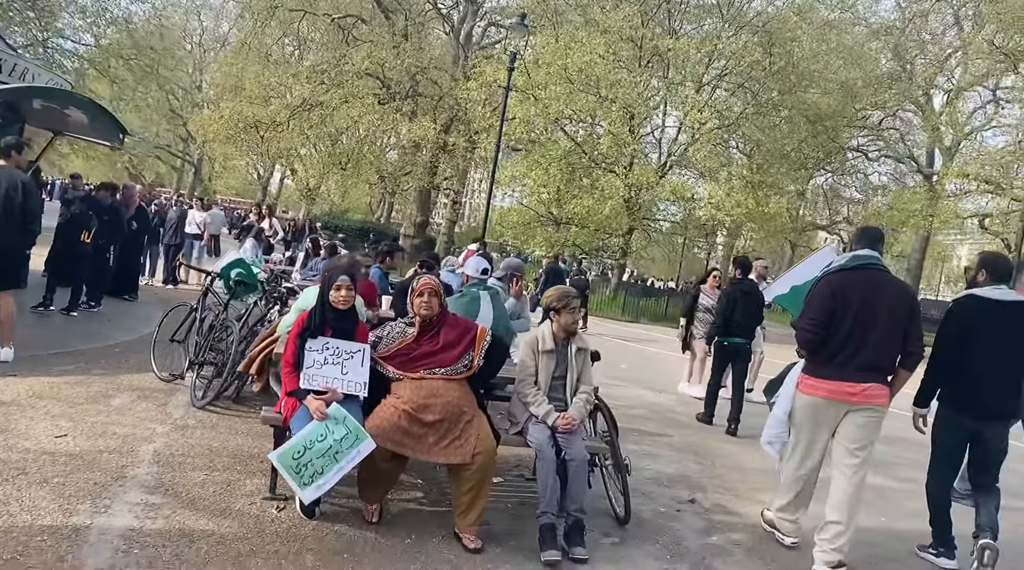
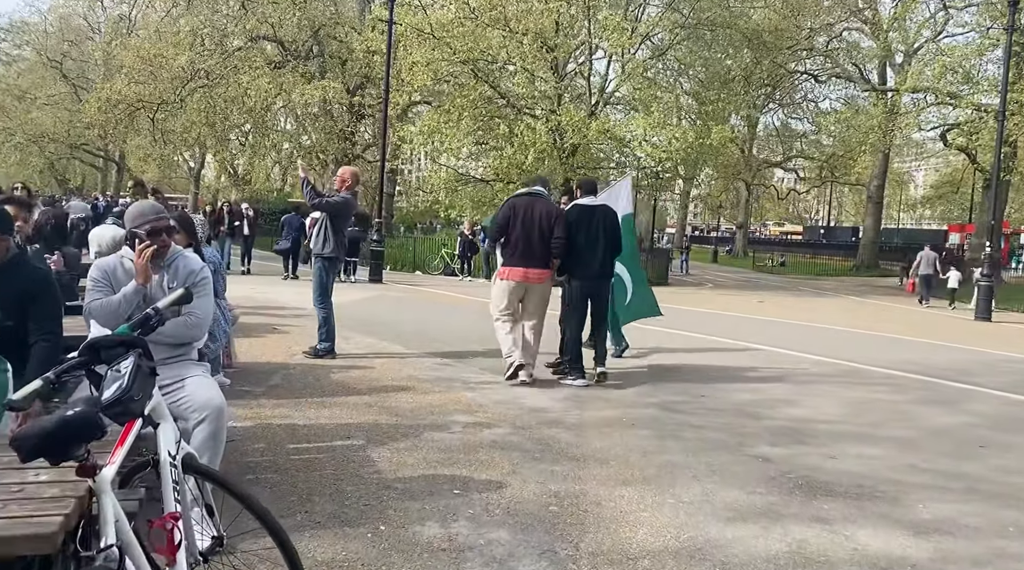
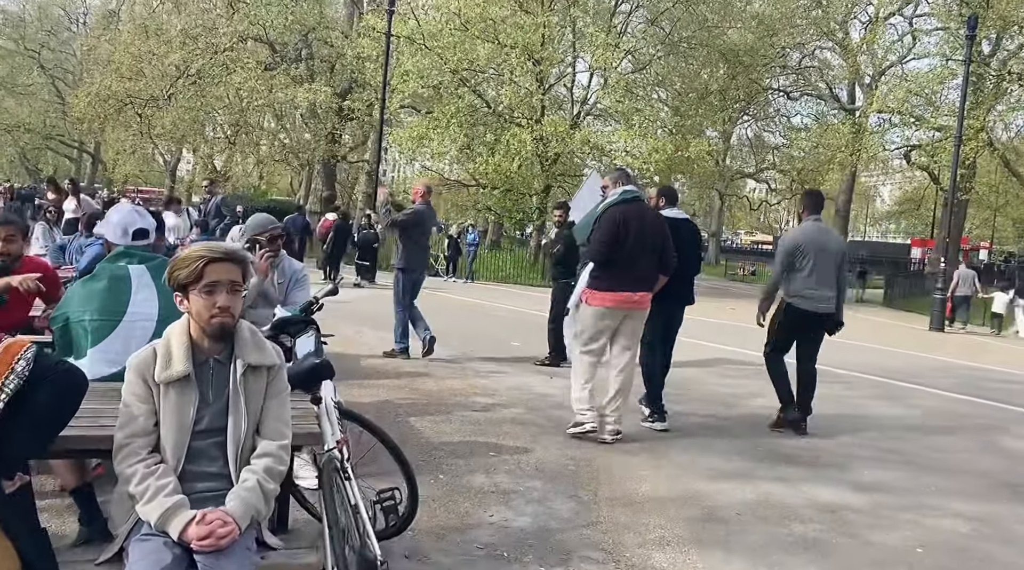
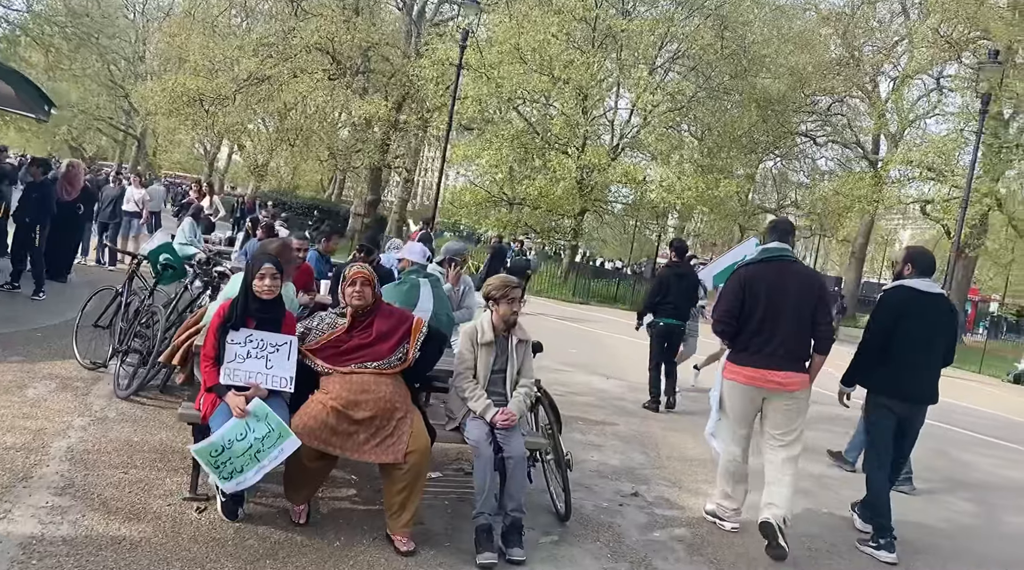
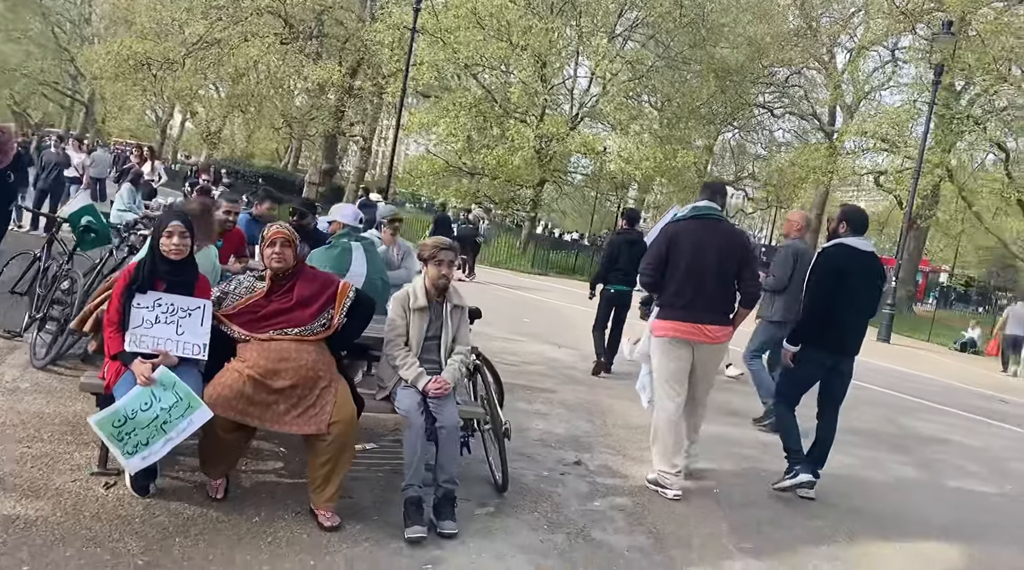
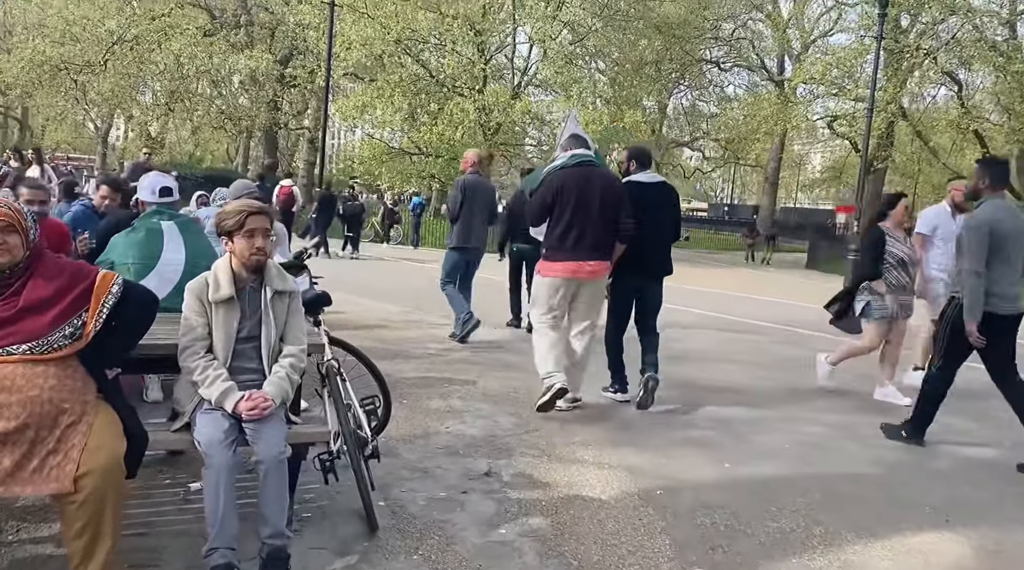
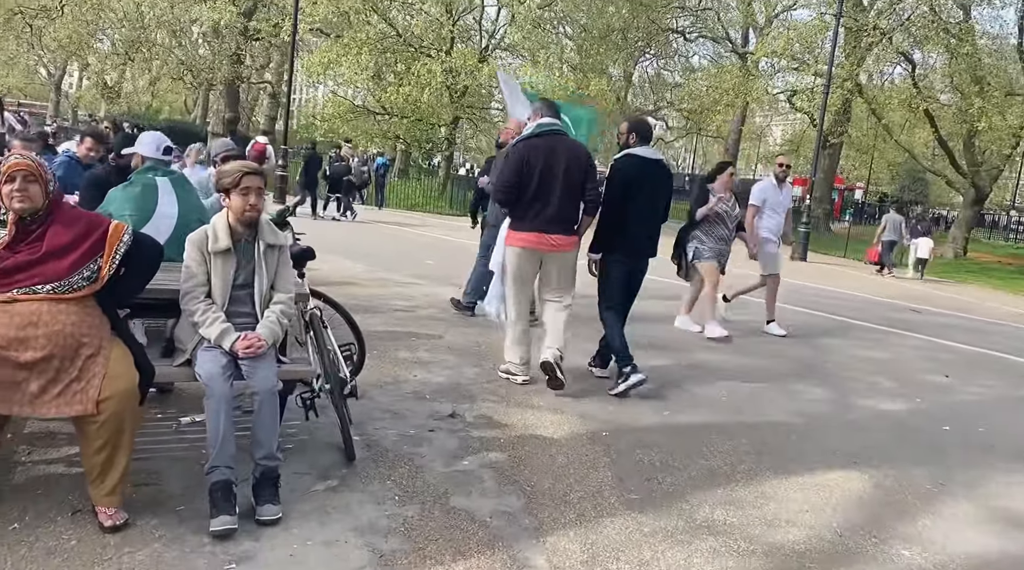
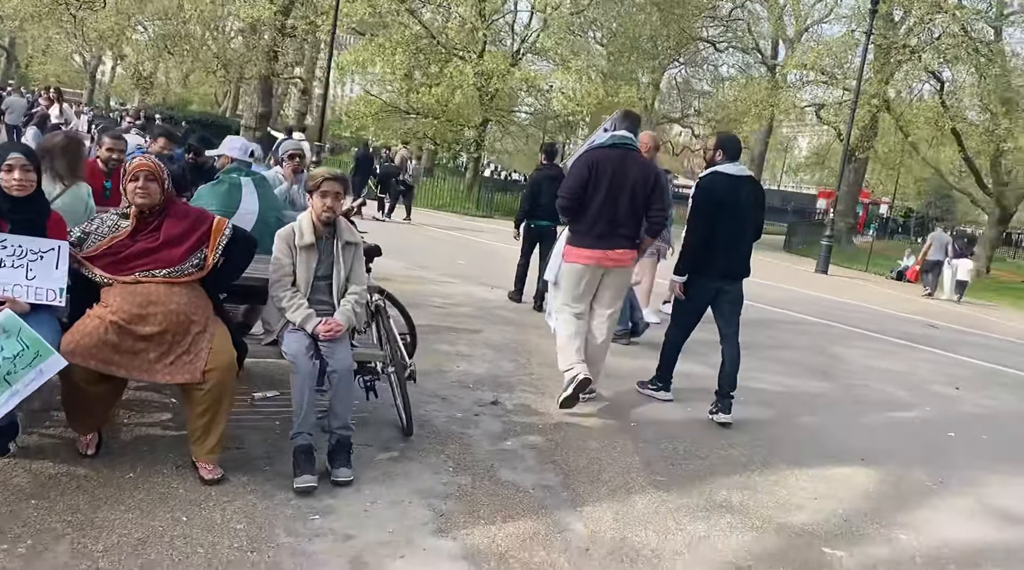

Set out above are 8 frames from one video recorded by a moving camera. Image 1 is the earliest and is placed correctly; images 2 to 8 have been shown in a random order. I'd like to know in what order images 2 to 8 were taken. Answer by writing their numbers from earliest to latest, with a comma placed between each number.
4, 5, 8, 7, 6, 3, 2
